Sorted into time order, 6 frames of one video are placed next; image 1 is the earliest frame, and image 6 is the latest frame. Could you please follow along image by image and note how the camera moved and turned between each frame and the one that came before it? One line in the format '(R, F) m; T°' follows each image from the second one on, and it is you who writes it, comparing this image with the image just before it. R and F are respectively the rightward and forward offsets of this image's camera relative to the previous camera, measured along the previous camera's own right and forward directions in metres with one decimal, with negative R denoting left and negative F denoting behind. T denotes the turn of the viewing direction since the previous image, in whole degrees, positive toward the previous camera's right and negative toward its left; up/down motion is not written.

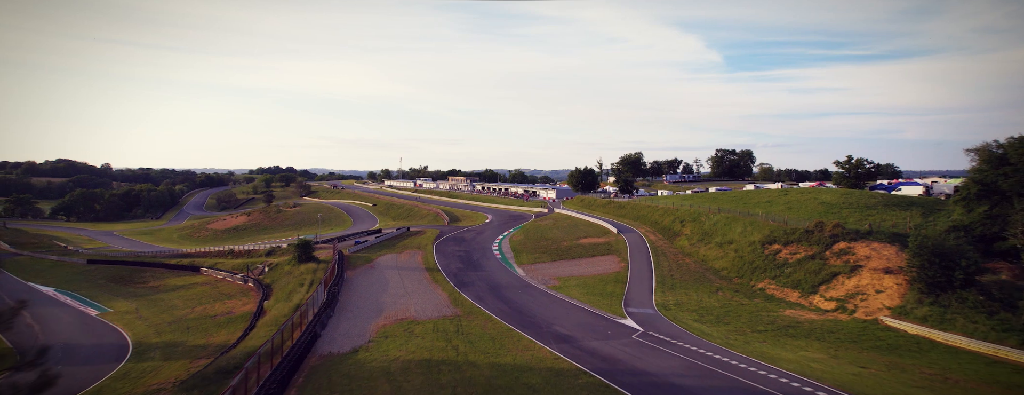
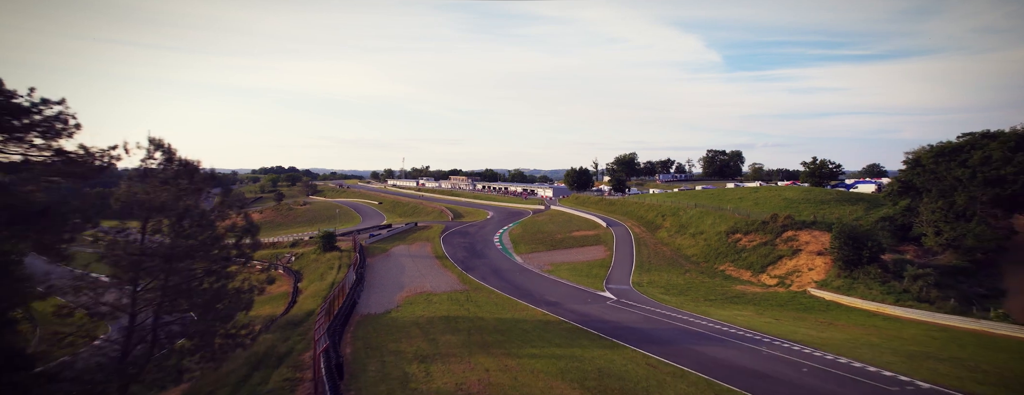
(+0.1, -9.0) m; 0°
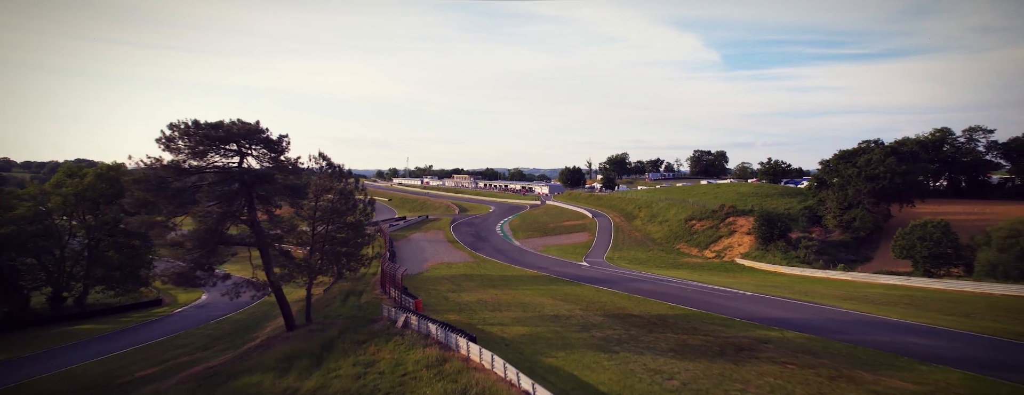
(+0.1, -15.1) m; 0°
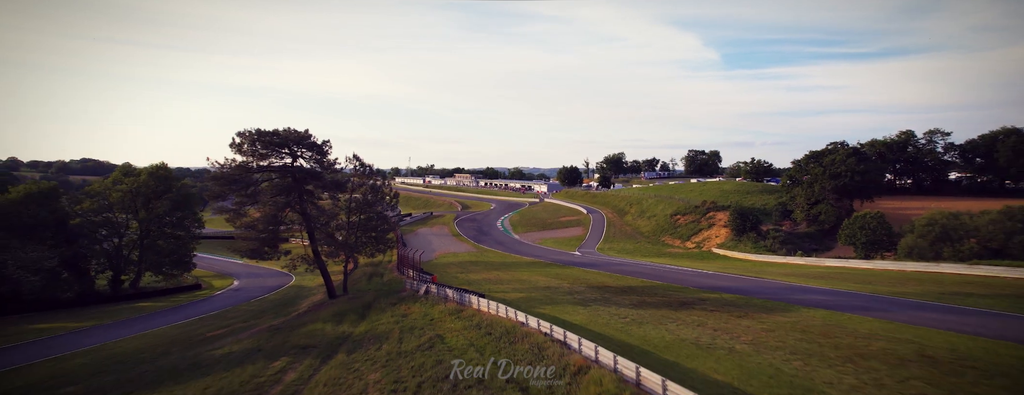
(0.0, -6.9) m; 0°
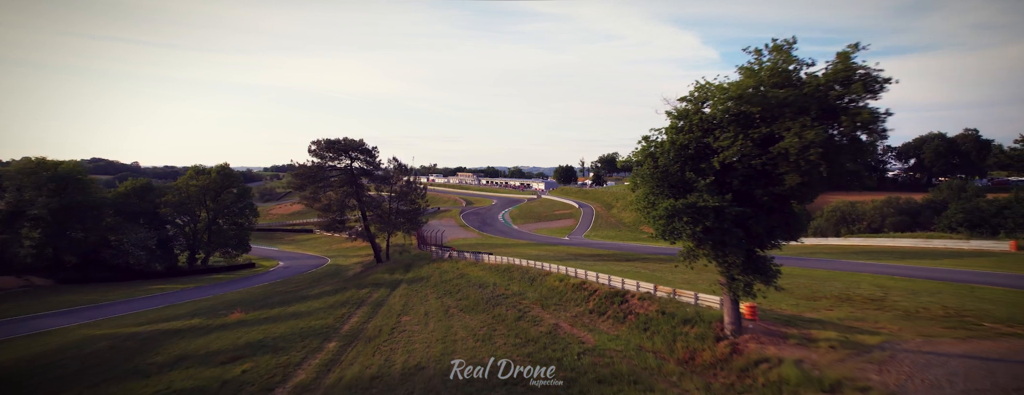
(0.0, -12.9) m; 0°
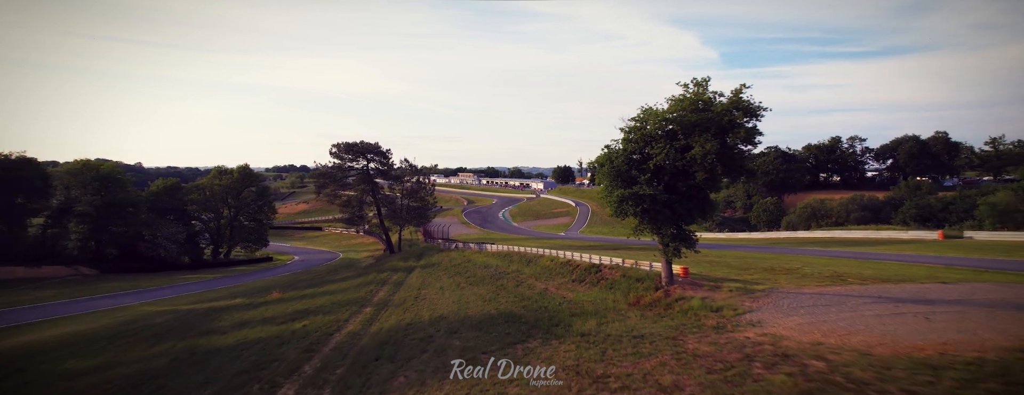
(0.0, -5.4) m; 0°
